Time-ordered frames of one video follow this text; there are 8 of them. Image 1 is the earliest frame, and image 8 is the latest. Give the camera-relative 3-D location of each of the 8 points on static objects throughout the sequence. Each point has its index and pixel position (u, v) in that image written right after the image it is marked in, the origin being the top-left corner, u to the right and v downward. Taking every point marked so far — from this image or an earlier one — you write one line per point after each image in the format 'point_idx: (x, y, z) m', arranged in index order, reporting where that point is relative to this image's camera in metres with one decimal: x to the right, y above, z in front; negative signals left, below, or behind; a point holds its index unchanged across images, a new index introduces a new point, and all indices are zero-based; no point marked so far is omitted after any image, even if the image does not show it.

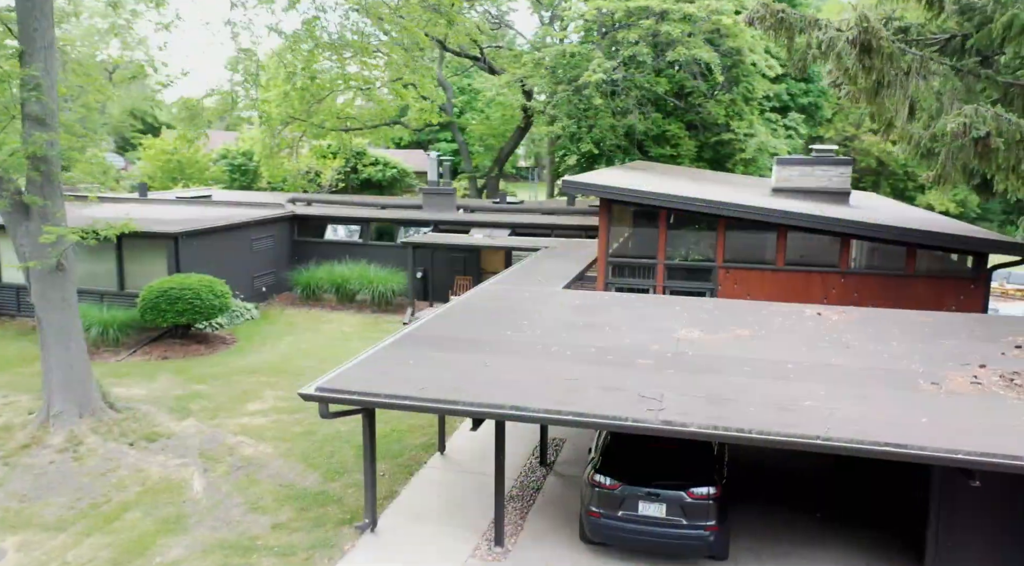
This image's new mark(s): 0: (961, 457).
0: (+3.3, -1.3, +5.7) m
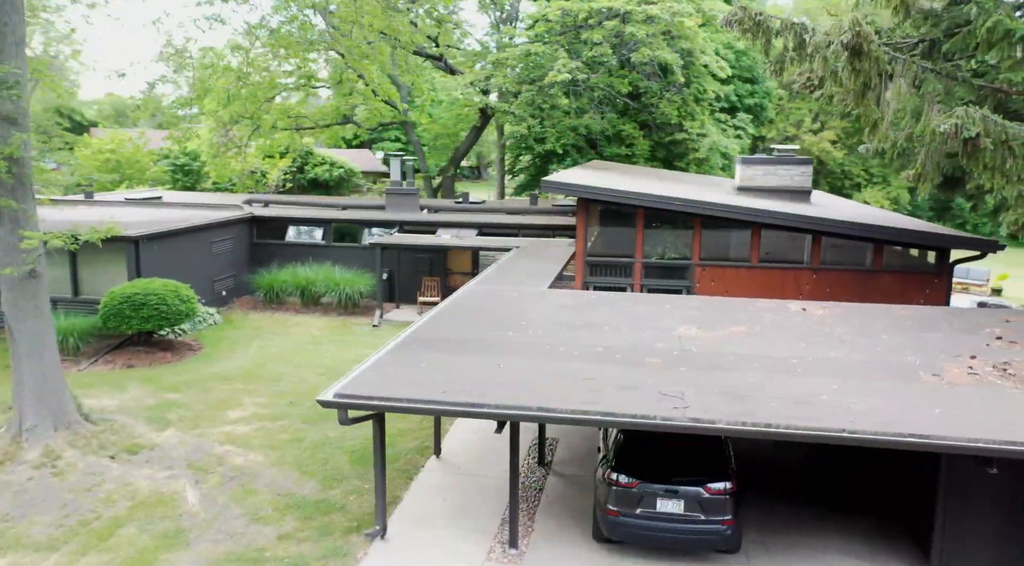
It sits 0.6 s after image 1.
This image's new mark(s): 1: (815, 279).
0: (+3.6, -1.3, +6.0) m
1: (+5.5, +0.1, +14.1) m
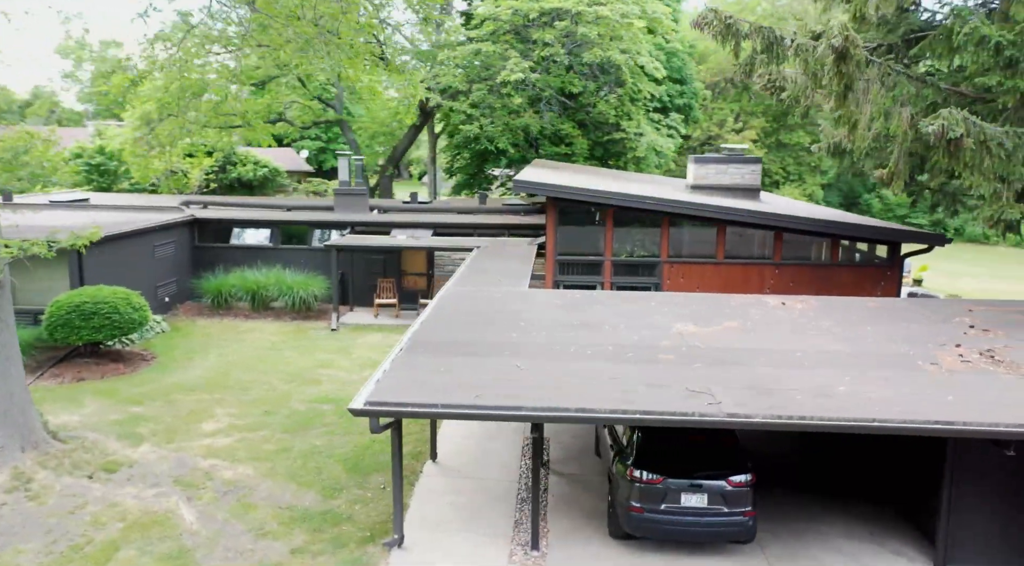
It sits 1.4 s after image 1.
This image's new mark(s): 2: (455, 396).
0: (+4.0, -1.2, +6.3) m
1: (+5.0, +0.2, +14.6) m
2: (-0.5, -1.0, +6.9) m
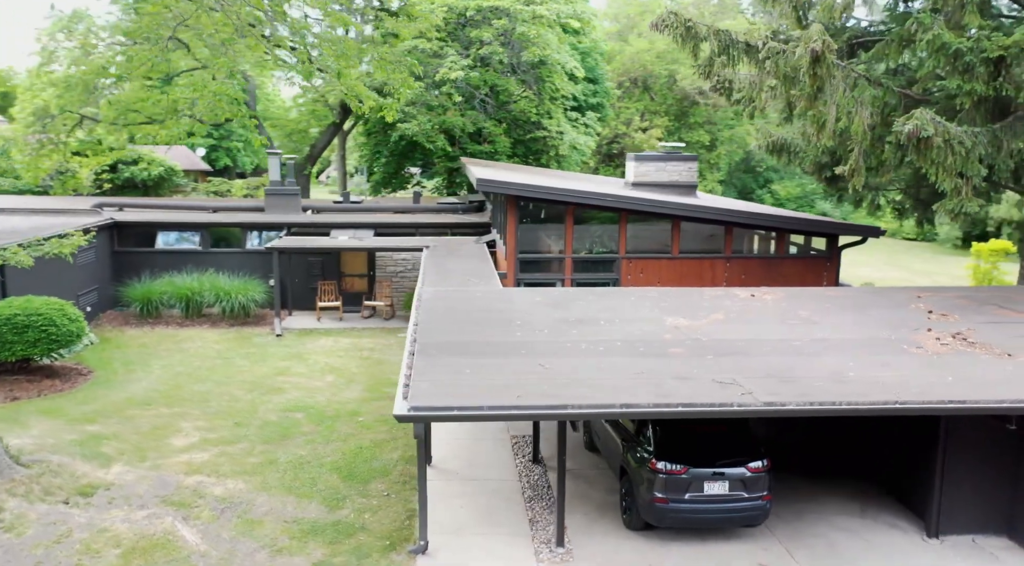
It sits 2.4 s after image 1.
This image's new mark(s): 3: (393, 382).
0: (+4.4, -1.1, +6.9) m
1: (+4.2, +0.3, +15.2) m
2: (-0.2, -1.0, +6.9) m
3: (-2.1, -1.7, +13.6) m
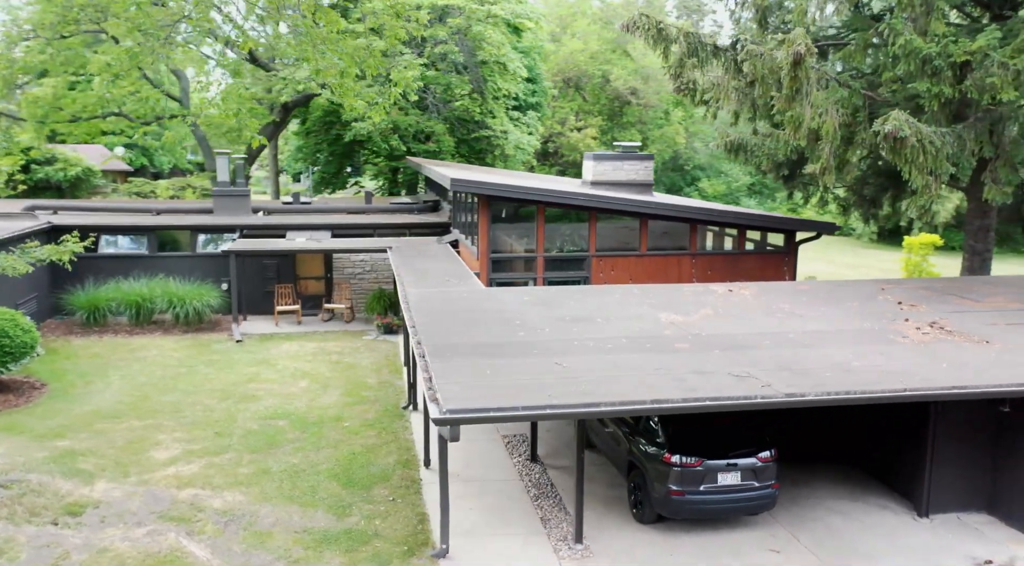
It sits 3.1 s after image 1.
0: (+4.6, -1.0, +7.3) m
1: (+3.6, +0.4, +15.6) m
2: (+0.1, -1.0, +6.9) m
3: (-2.4, -1.7, +13.3) m
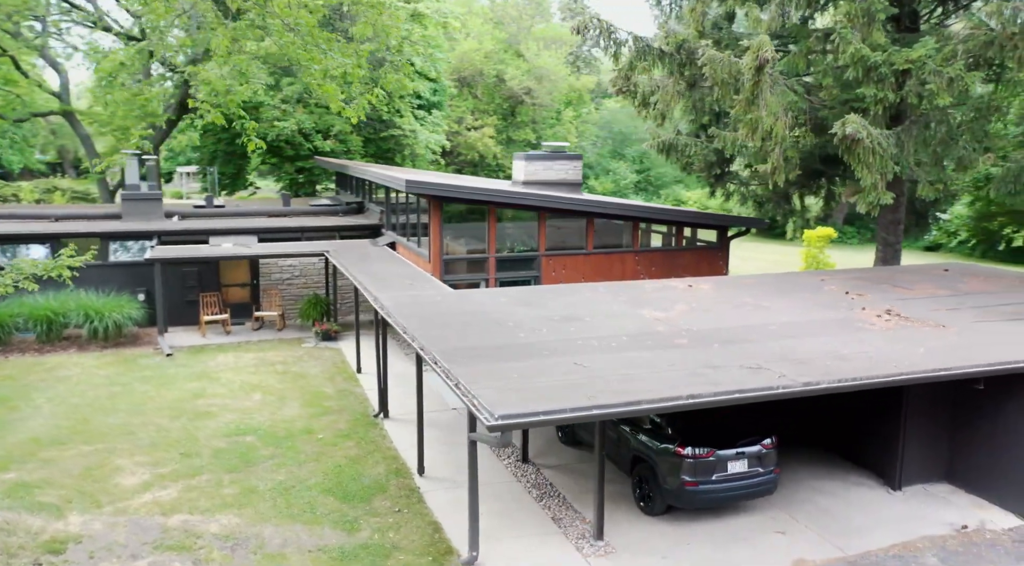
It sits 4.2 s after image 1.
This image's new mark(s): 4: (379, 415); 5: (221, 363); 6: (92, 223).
0: (+4.9, -0.9, +8.1) m
1: (+2.5, +0.5, +16.1) m
2: (+0.5, -1.0, +6.9) m
3: (-3.0, -1.8, +12.9) m
4: (-2.0, -2.0, +11.8) m
5: (-5.6, -1.5, +14.9) m
6: (-9.8, +1.4, +18.1) m
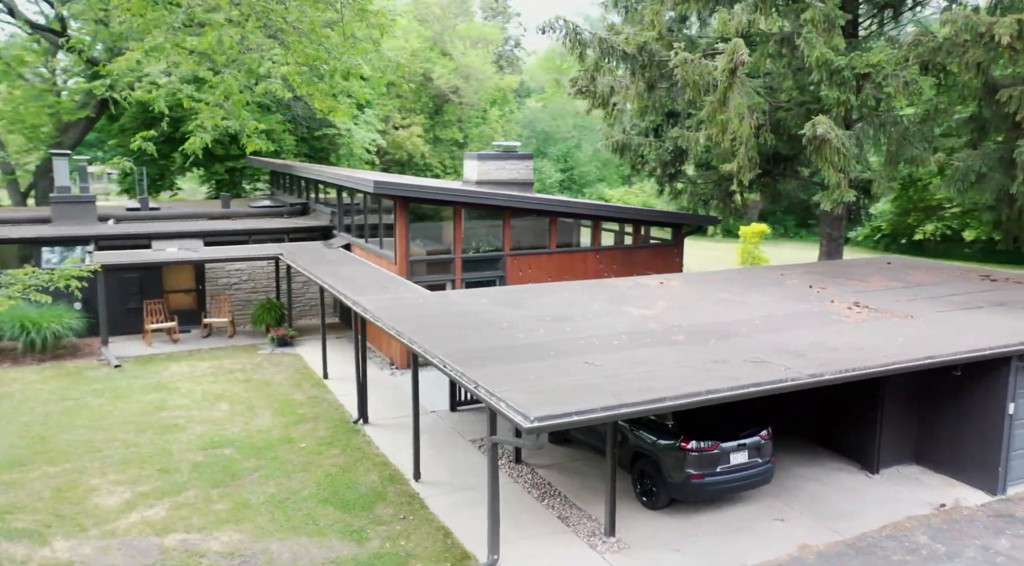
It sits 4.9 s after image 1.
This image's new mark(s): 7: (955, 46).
0: (+4.9, -0.8, +8.6) m
1: (+1.7, +0.5, +16.3) m
2: (+0.7, -1.0, +7.0) m
3: (-3.4, -1.9, +12.5) m
4: (-2.3, -2.1, +11.6) m
5: (-6.1, -1.6, +14.3) m
6: (-10.8, +1.2, +17.0) m
7: (+7.0, +3.8, +12.5) m
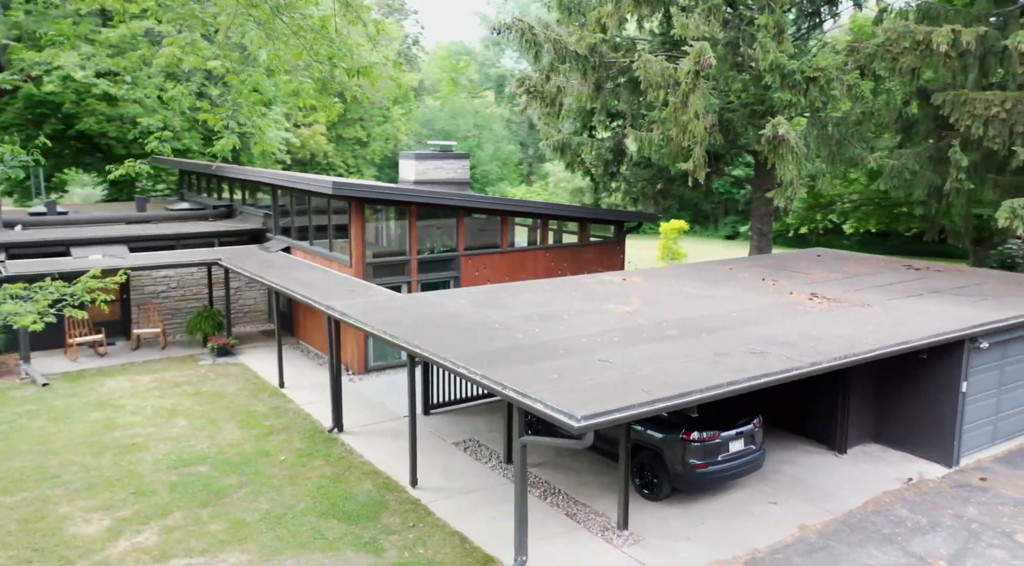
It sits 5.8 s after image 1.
0: (+5.0, -0.7, +9.3) m
1: (+0.7, +0.5, +16.5) m
2: (+1.0, -1.0, +7.1) m
3: (-3.8, -2.0, +12.0) m
4: (-2.6, -2.1, +11.2) m
5: (-6.8, -1.8, +13.3) m
6: (-11.8, +0.9, +15.4) m
7: (+6.3, +4.0, +13.5) m
